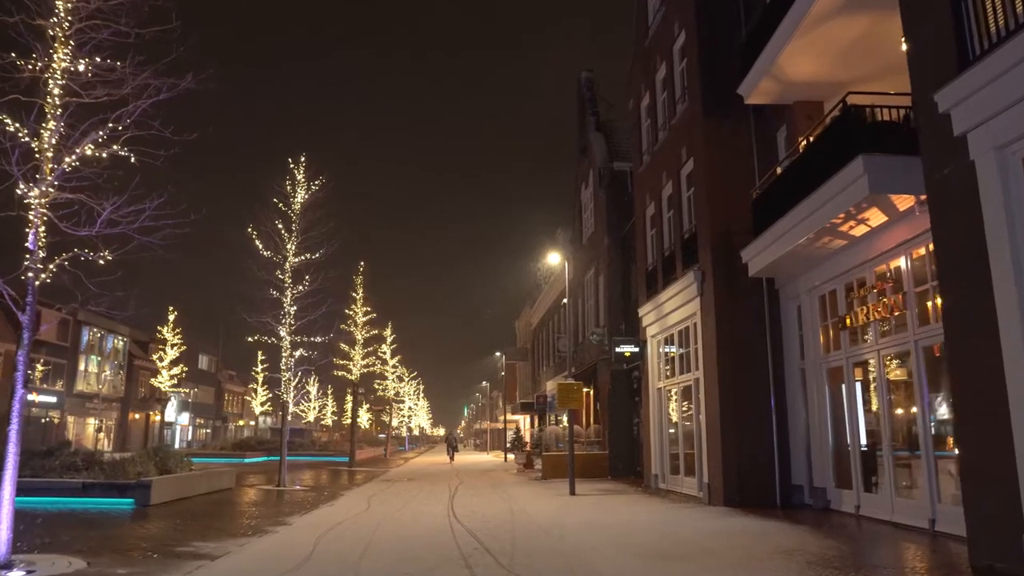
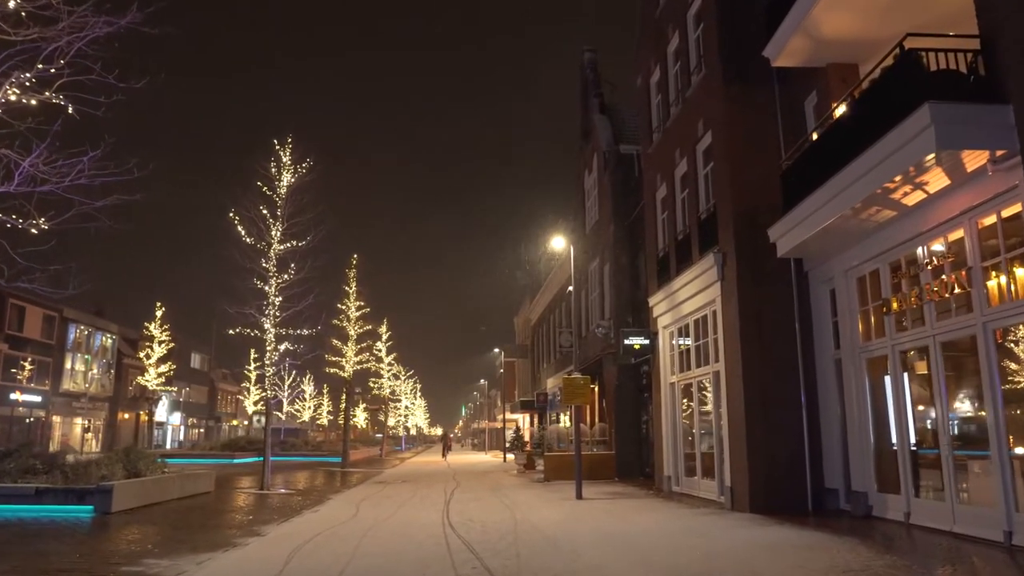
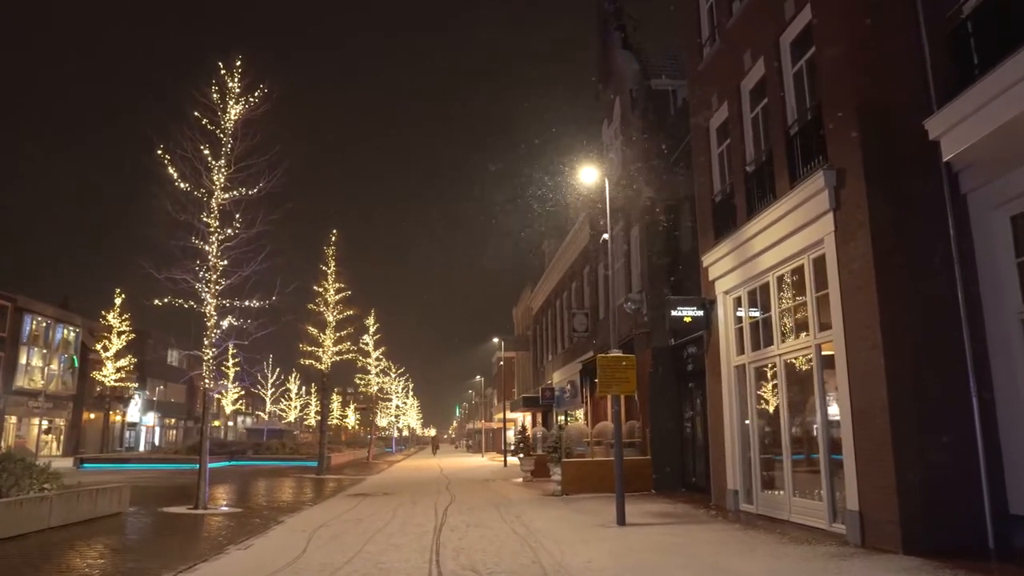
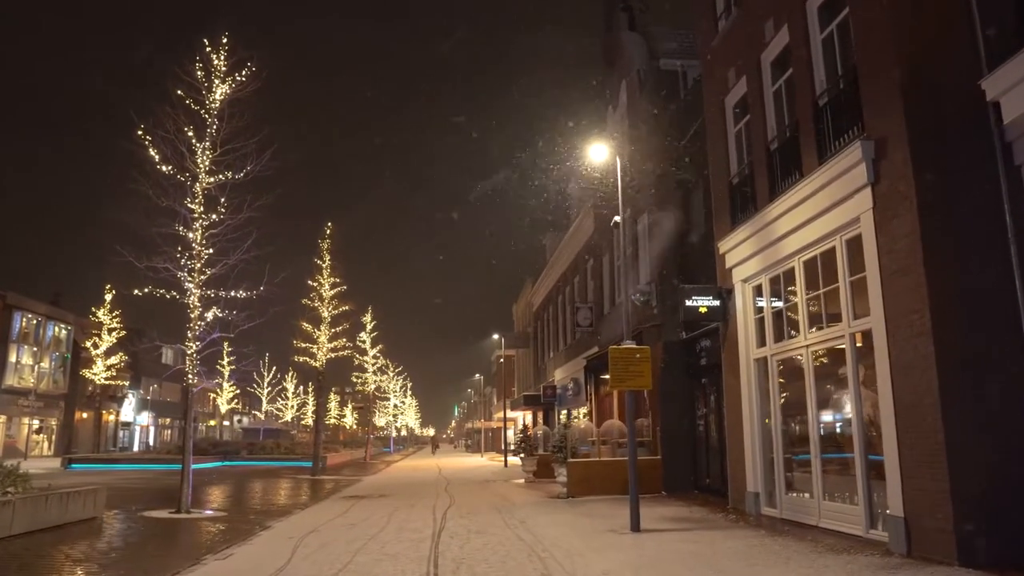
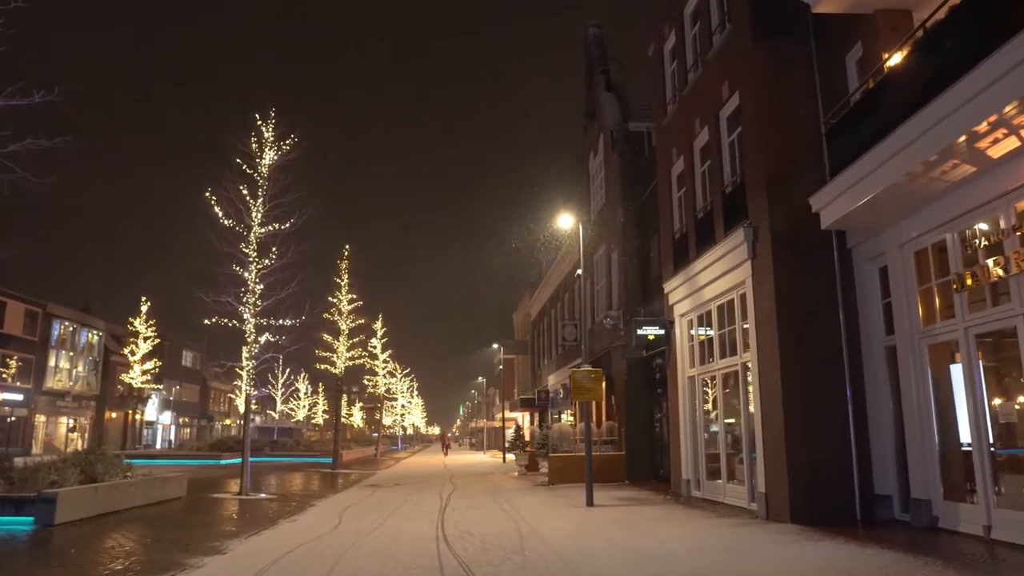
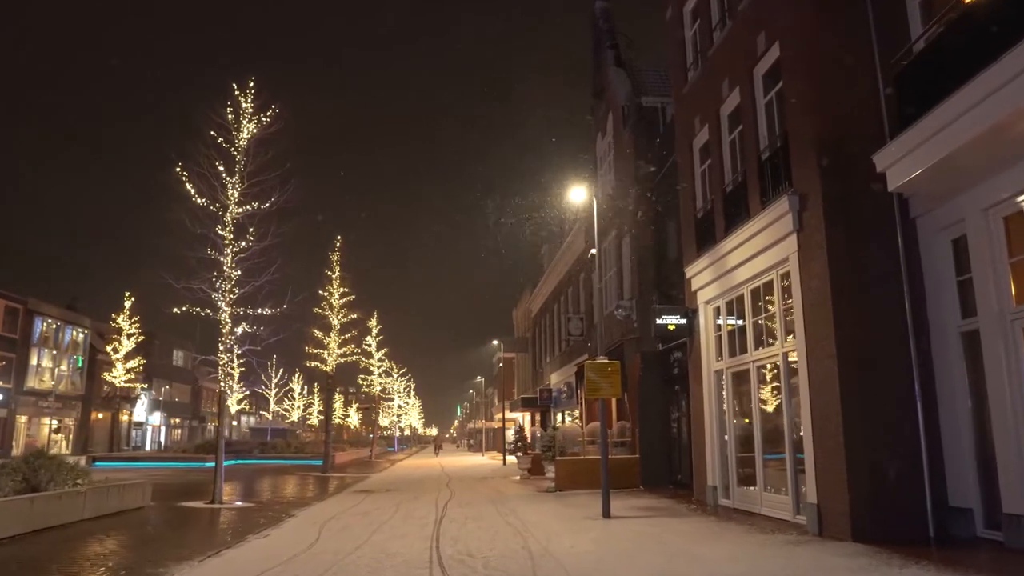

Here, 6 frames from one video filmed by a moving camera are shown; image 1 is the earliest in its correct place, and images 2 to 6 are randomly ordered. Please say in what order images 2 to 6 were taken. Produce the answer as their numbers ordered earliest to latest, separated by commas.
2, 5, 6, 3, 4
